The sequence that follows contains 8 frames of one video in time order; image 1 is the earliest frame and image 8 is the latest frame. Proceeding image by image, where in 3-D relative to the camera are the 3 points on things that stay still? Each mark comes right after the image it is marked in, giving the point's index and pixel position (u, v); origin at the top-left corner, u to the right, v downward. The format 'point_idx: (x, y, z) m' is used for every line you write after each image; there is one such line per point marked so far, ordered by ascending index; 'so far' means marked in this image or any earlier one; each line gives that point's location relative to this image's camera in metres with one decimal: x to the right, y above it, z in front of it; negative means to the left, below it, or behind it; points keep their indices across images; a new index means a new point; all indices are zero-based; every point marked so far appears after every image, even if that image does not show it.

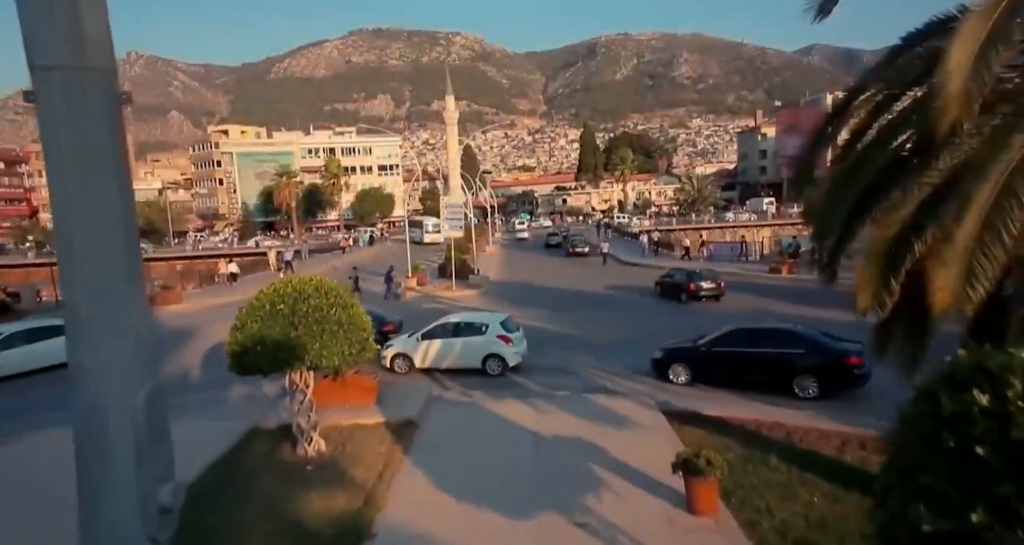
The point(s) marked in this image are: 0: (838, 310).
0: (+7.5, -0.9, +18.2) m
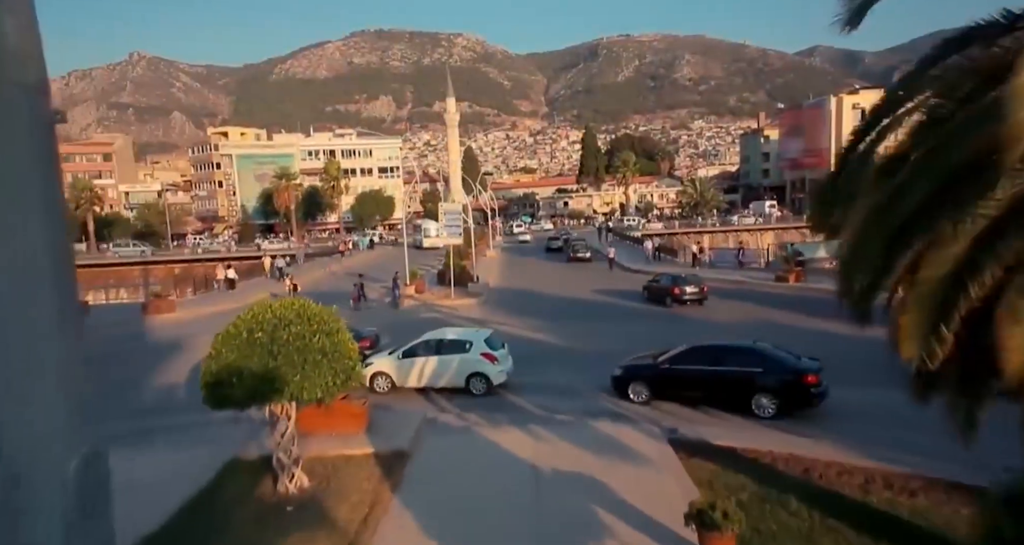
0: (+7.5, -1.2, +17.6) m
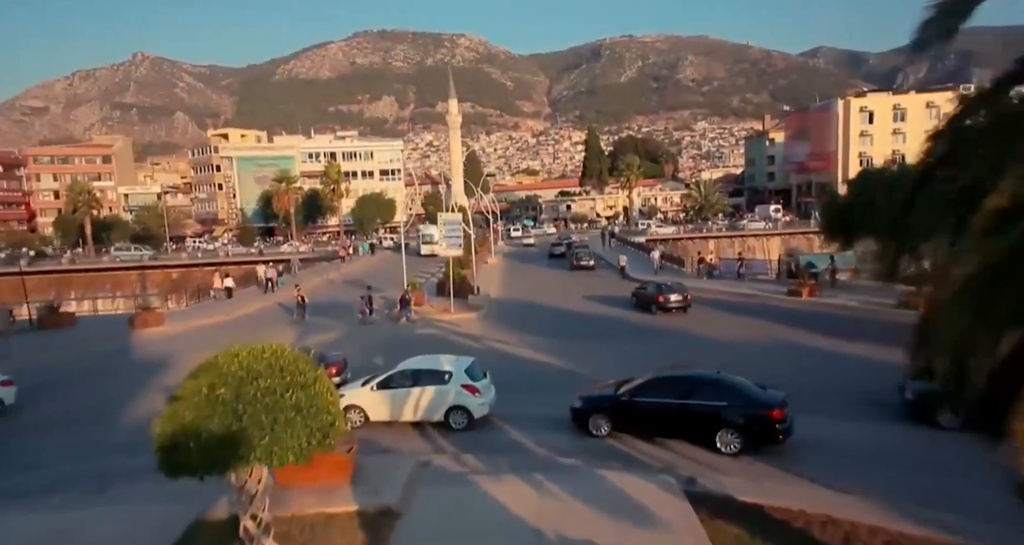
0: (+7.6, -1.5, +16.7) m
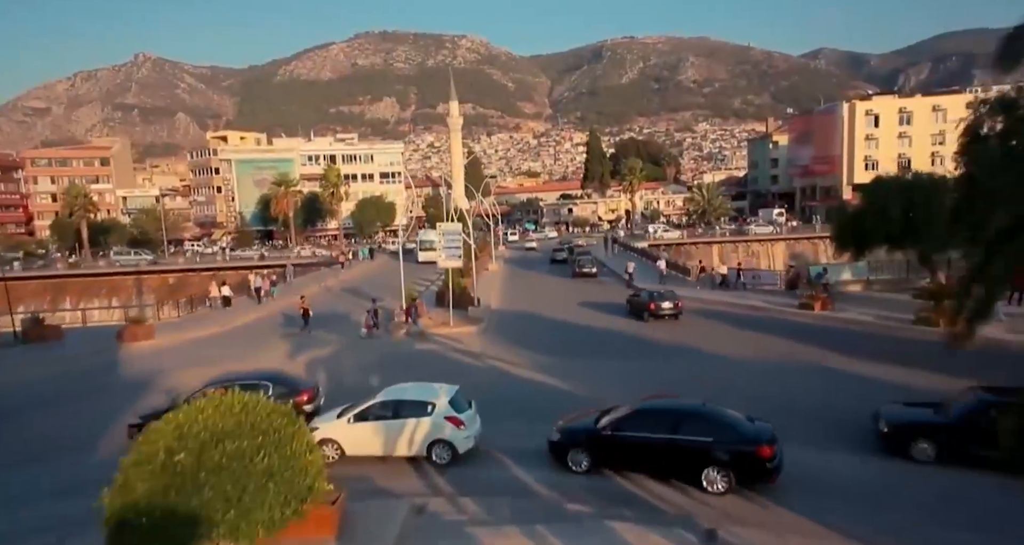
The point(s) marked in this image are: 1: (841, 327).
0: (+7.6, -1.9, +16.0) m
1: (+8.1, -1.4, +19.3) m
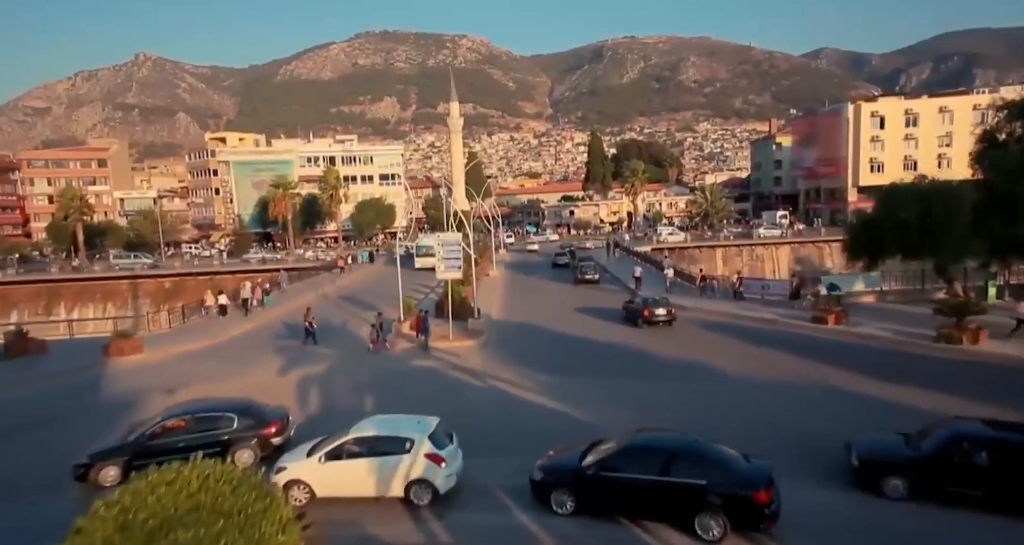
0: (+7.6, -2.2, +15.2) m
1: (+8.2, -1.7, +18.5) m
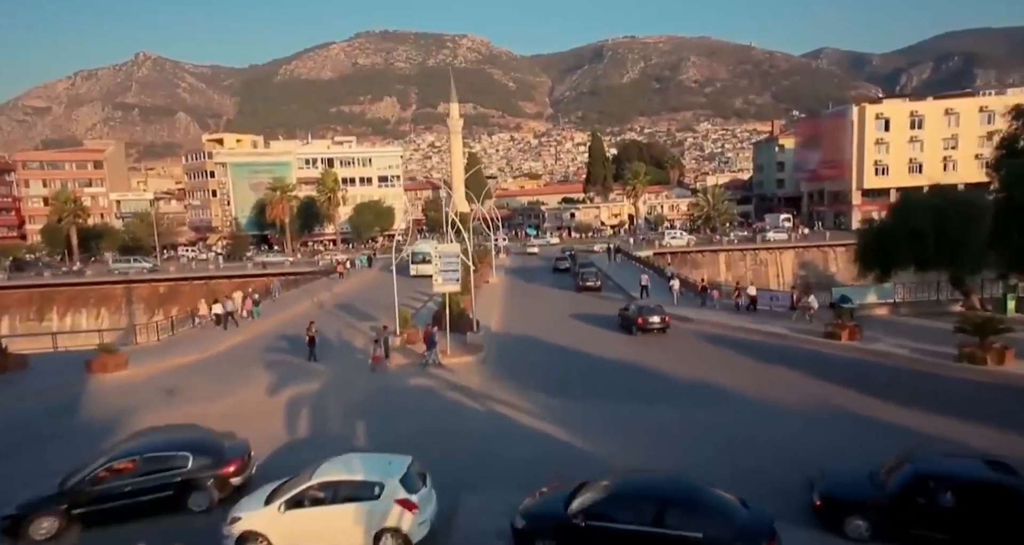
0: (+7.6, -2.5, +14.4) m
1: (+8.2, -2.0, +17.7) m
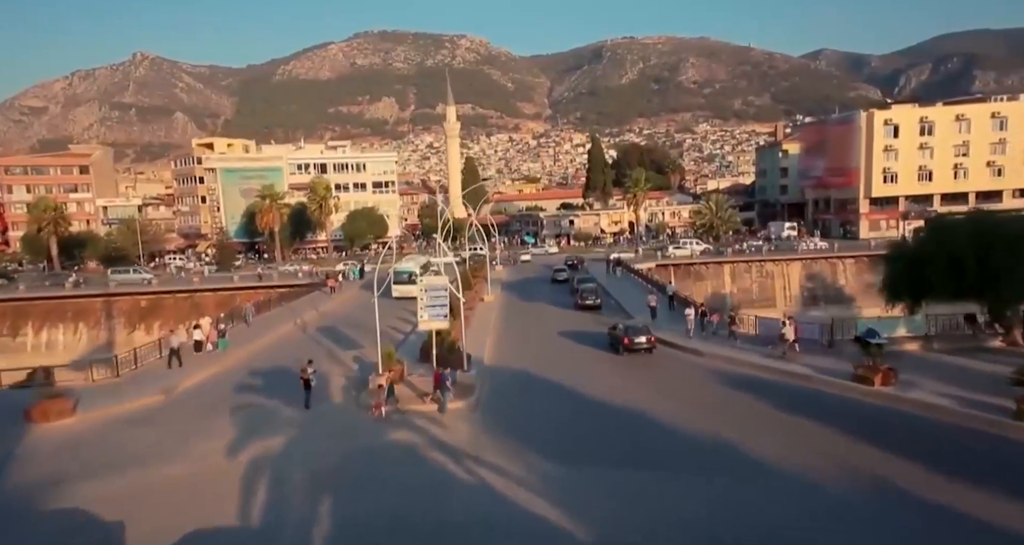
0: (+7.5, -3.3, +12.4) m
1: (+8.0, -2.9, +15.6) m
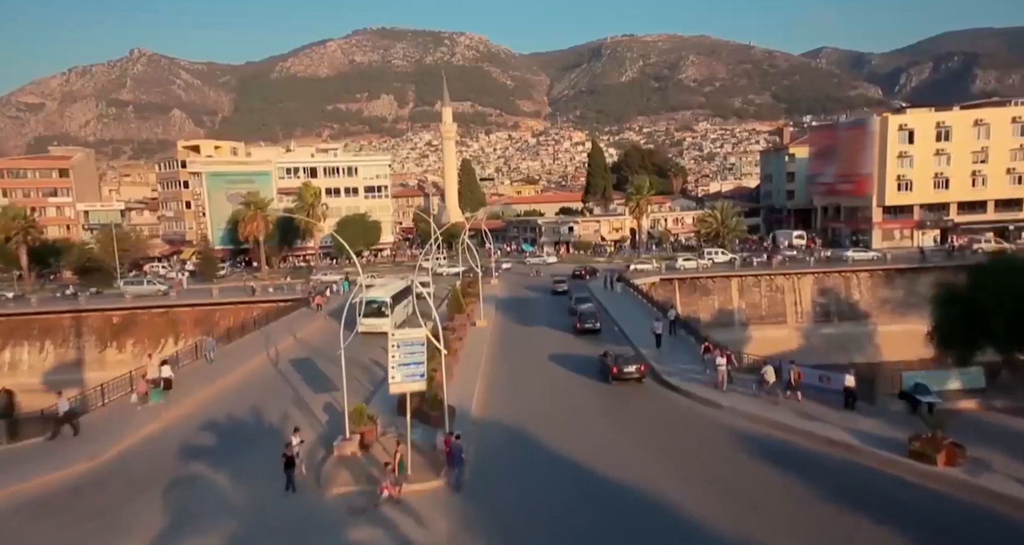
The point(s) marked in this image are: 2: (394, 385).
0: (+7.3, -4.4, +9.5) m
1: (+7.8, -3.9, +12.8) m
2: (-2.3, -2.2, +15.3) m
